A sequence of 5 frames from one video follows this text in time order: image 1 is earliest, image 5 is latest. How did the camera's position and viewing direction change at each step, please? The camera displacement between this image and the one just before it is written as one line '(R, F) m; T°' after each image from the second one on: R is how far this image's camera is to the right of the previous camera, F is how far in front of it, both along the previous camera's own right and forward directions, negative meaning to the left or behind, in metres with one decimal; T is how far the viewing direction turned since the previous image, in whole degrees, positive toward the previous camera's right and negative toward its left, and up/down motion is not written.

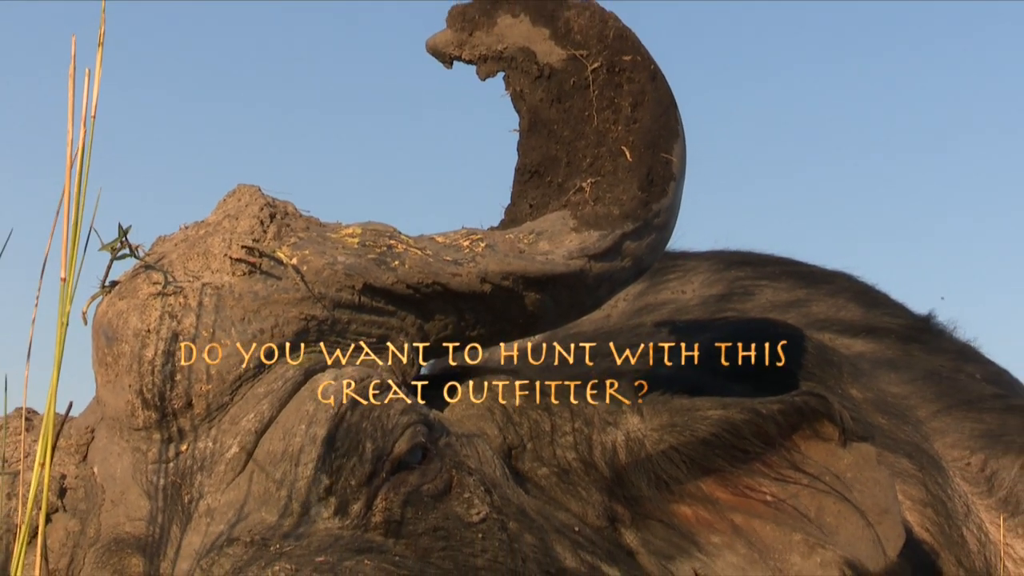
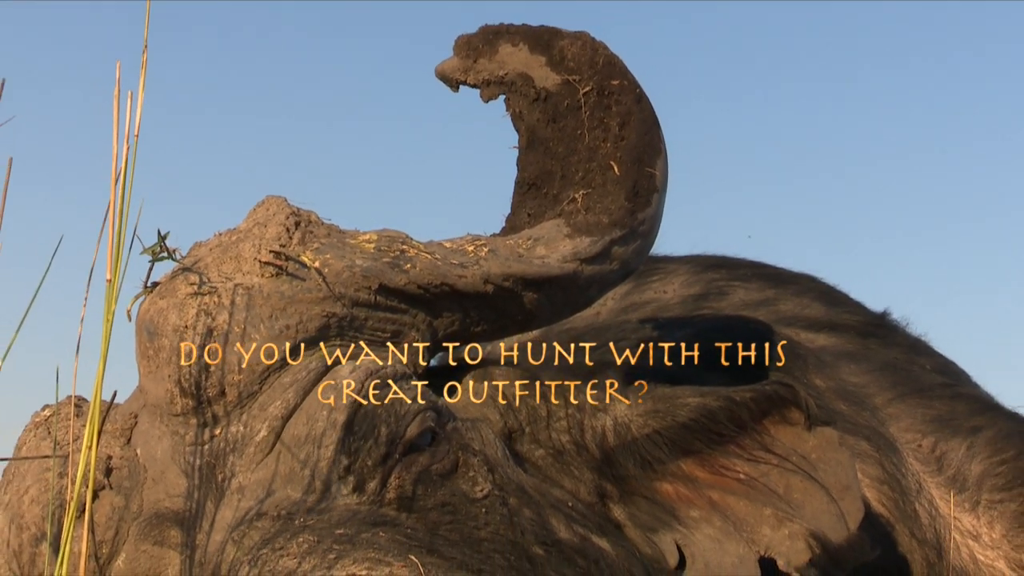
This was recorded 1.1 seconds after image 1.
(0.0, -0.5) m; 0°
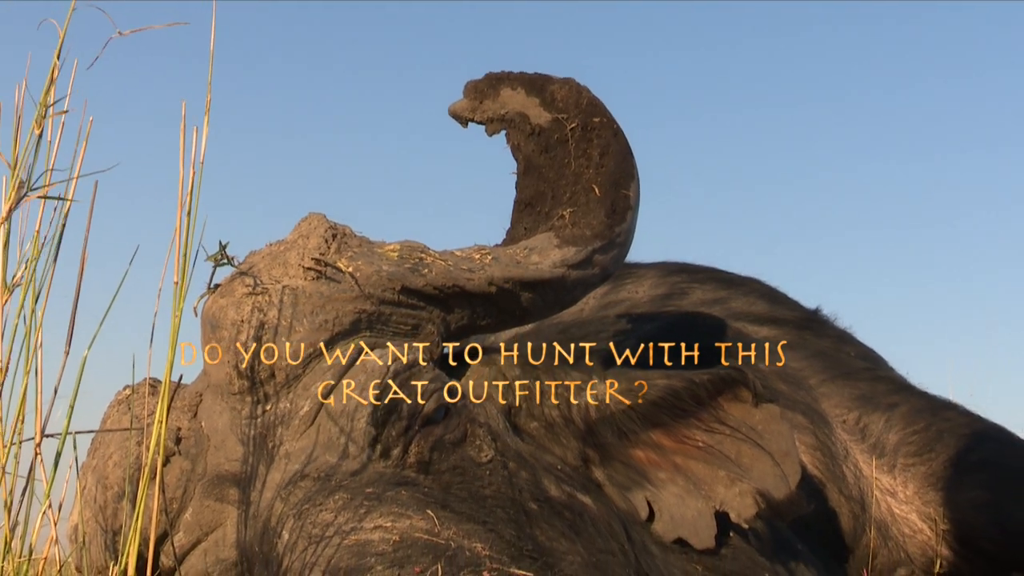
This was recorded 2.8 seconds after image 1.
(0.0, -1.0) m; 0°
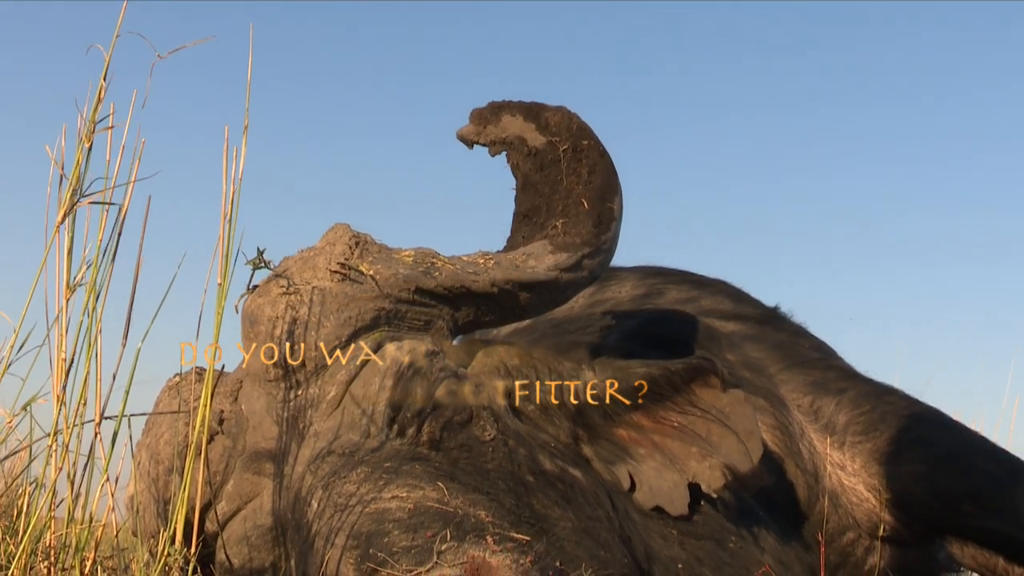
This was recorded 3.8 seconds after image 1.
(0.0, -0.8) m; 0°
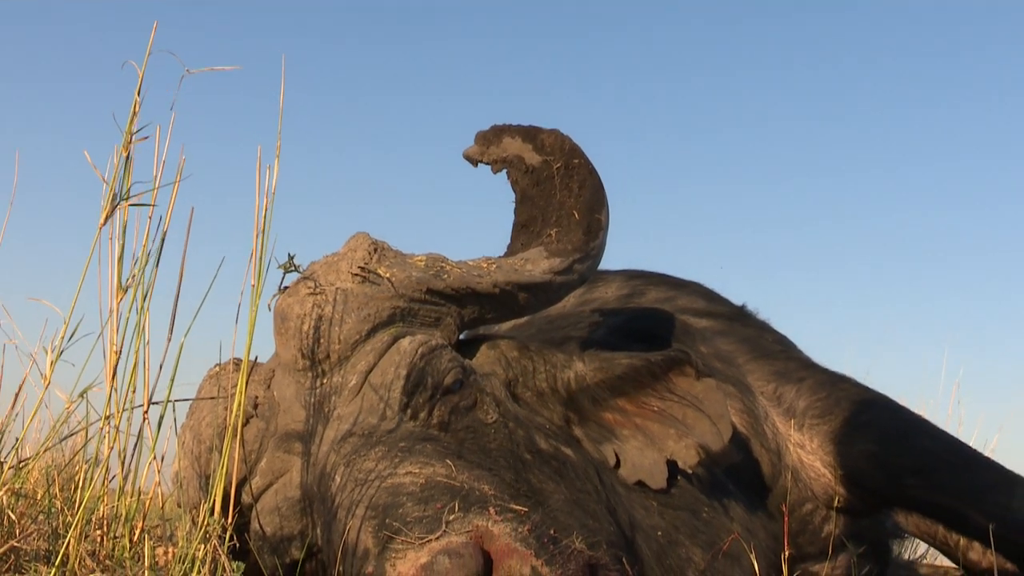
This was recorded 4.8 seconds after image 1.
(0.0, -0.9) m; 0°
